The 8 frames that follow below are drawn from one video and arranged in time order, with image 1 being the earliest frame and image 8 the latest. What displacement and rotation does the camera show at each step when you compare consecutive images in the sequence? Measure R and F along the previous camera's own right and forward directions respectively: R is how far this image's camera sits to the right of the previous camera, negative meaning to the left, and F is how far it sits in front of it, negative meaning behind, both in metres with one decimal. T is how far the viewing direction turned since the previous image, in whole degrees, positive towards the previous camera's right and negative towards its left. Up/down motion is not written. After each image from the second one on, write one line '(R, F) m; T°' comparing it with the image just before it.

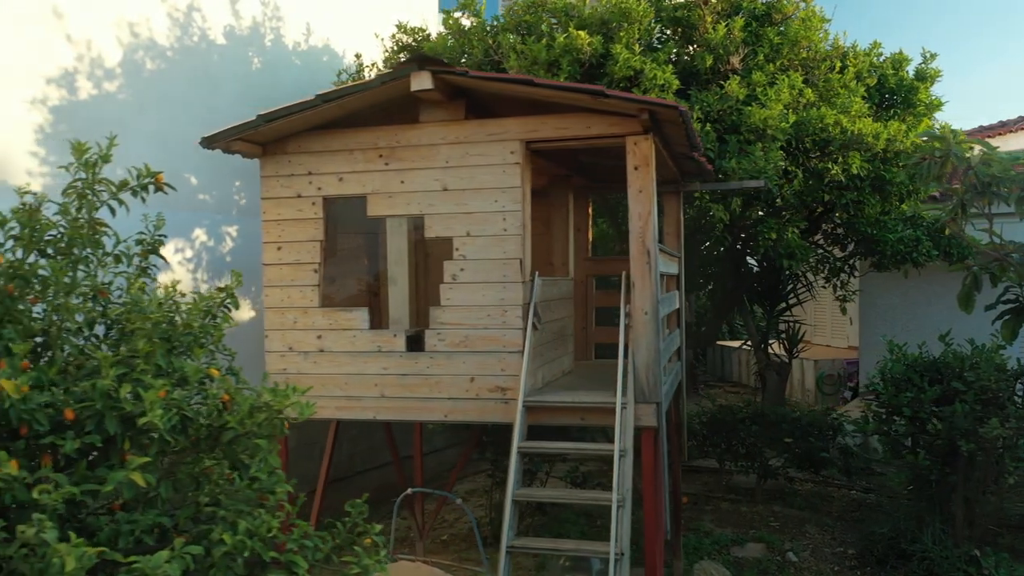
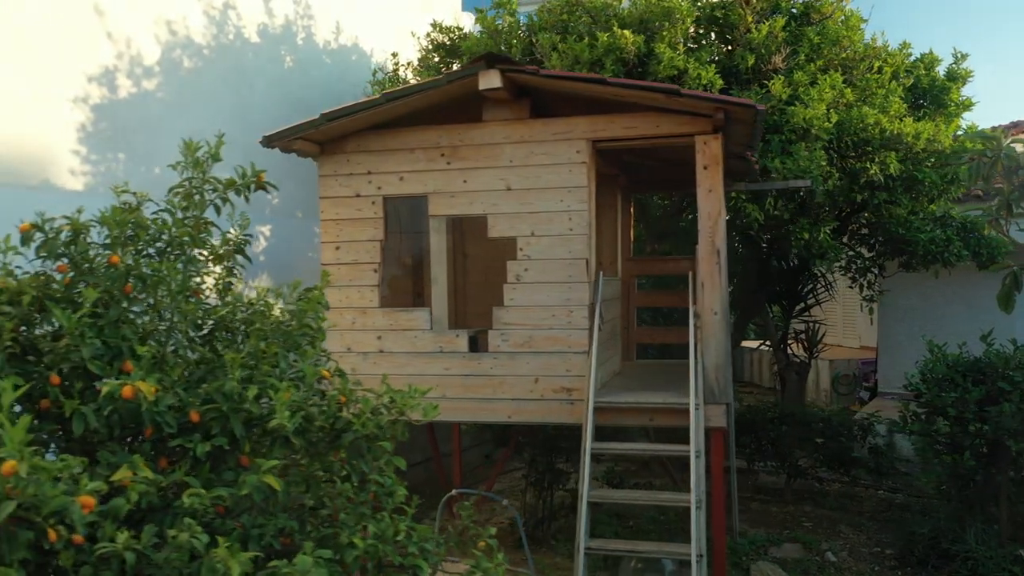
(-0.5, 0.0) m; +1°
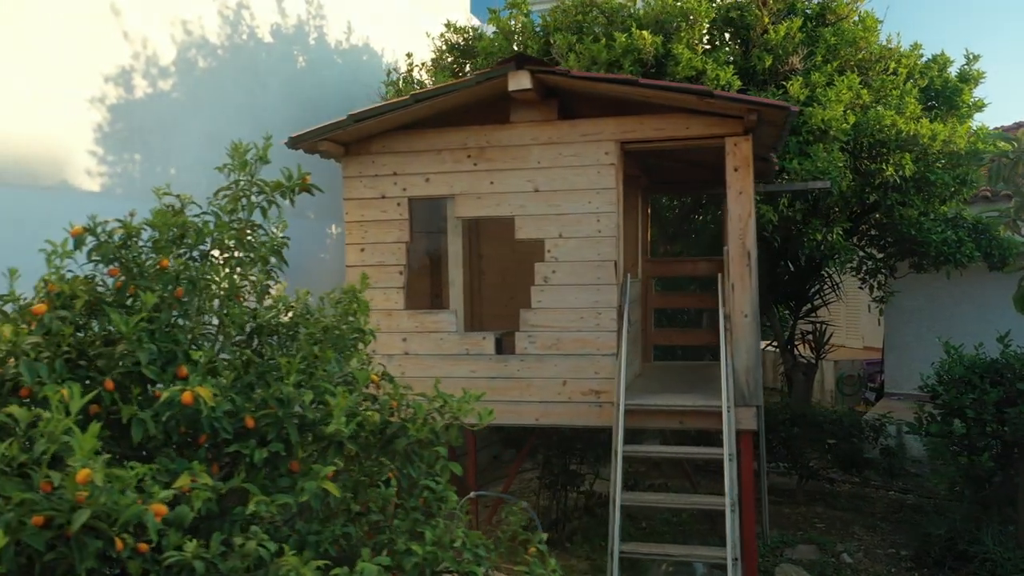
(-0.2, 0.0) m; 0°
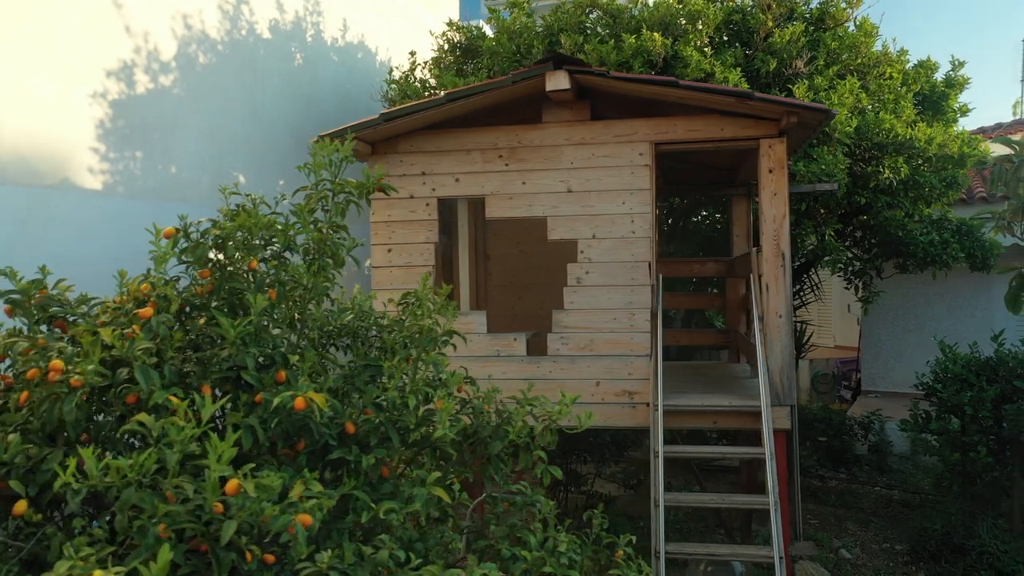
(-0.5, 0.0) m; +3°
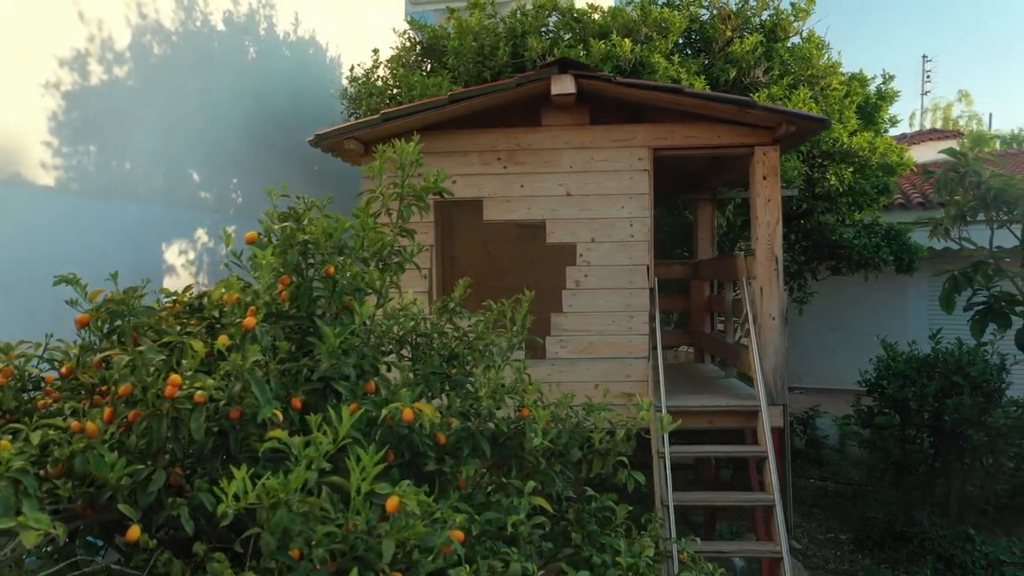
(-0.6, +0.1) m; +7°
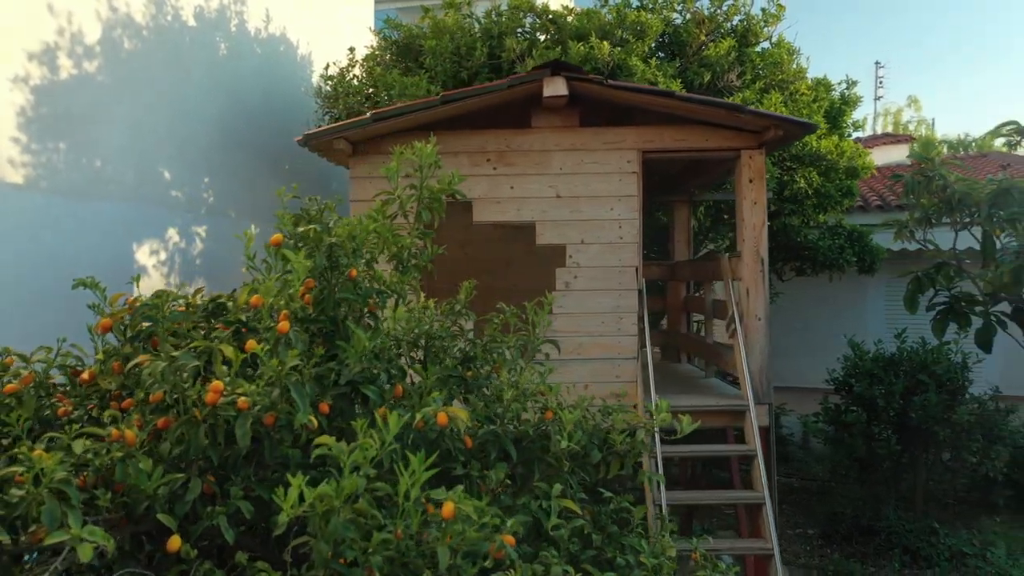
(-0.2, 0.0) m; +3°
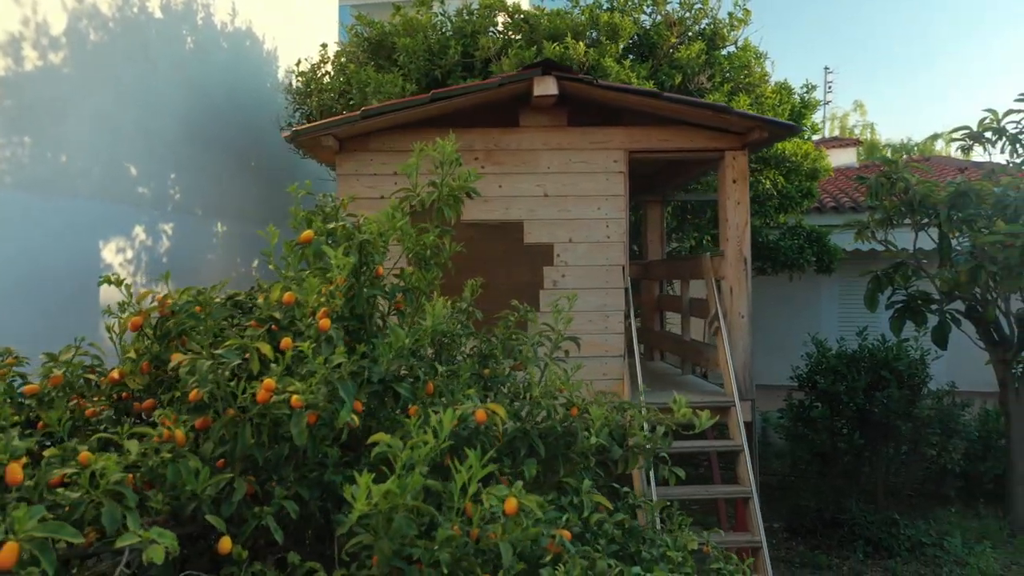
(-0.3, 0.0) m; +4°
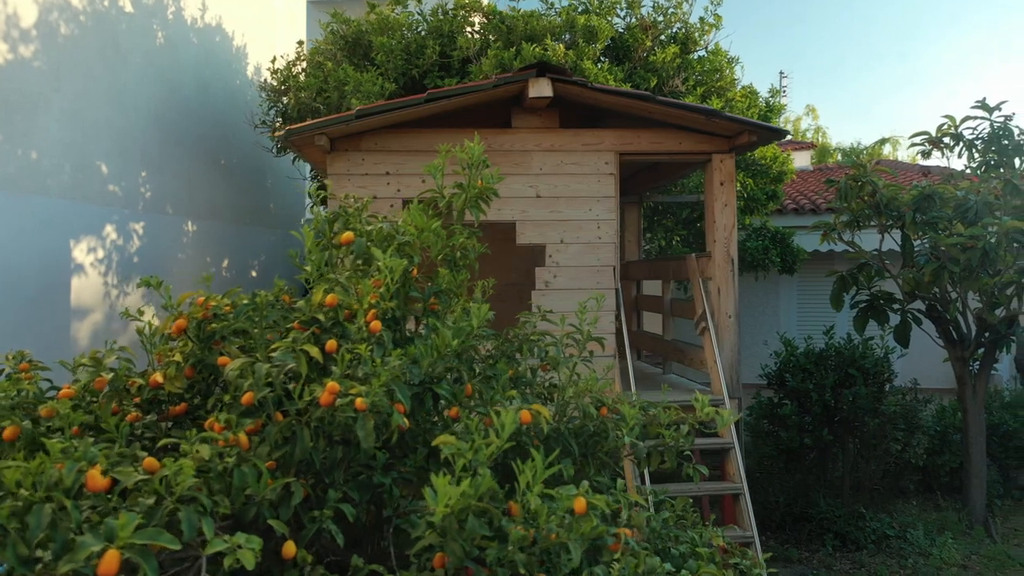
(-0.3, 0.0) m; +3°
